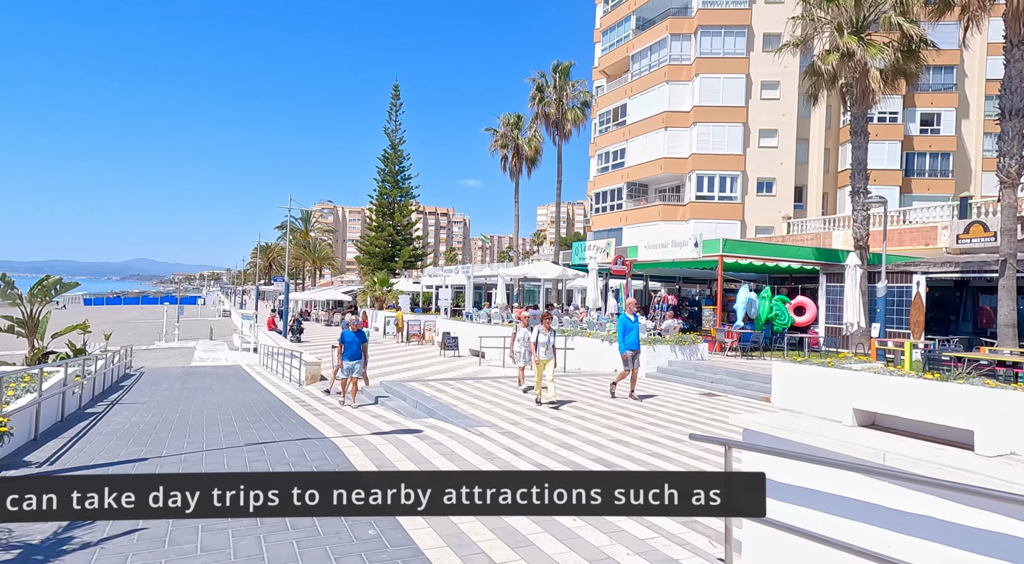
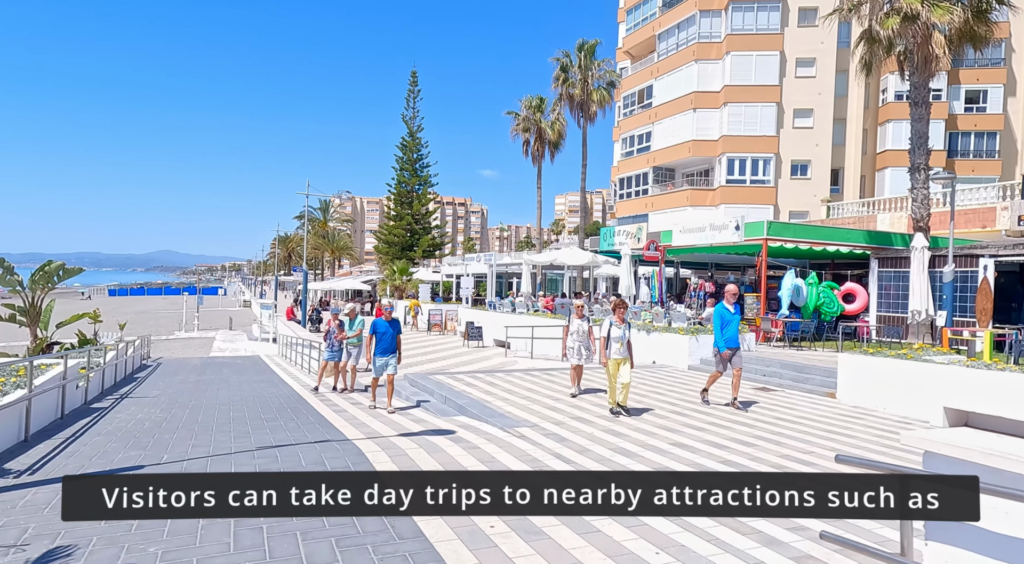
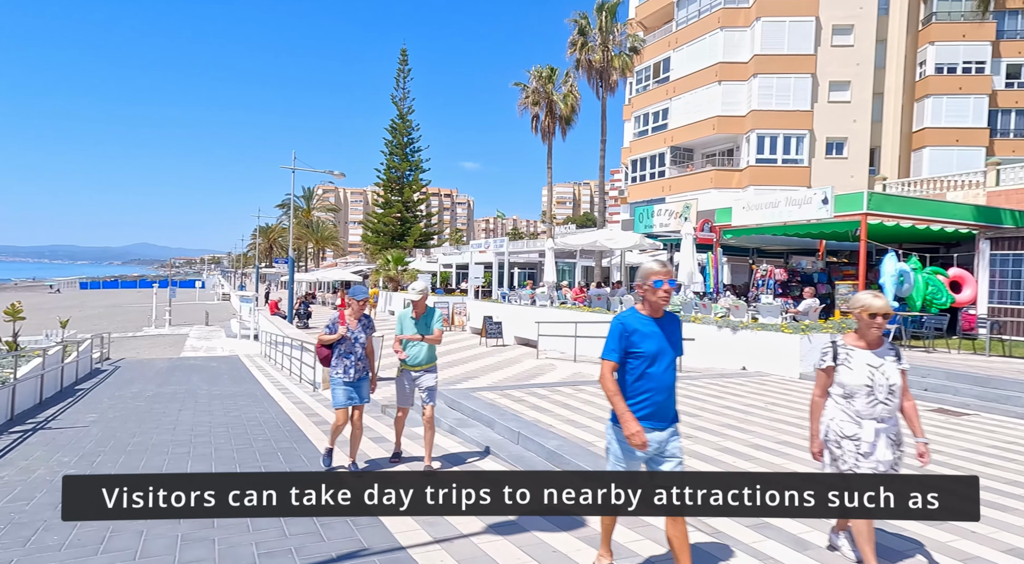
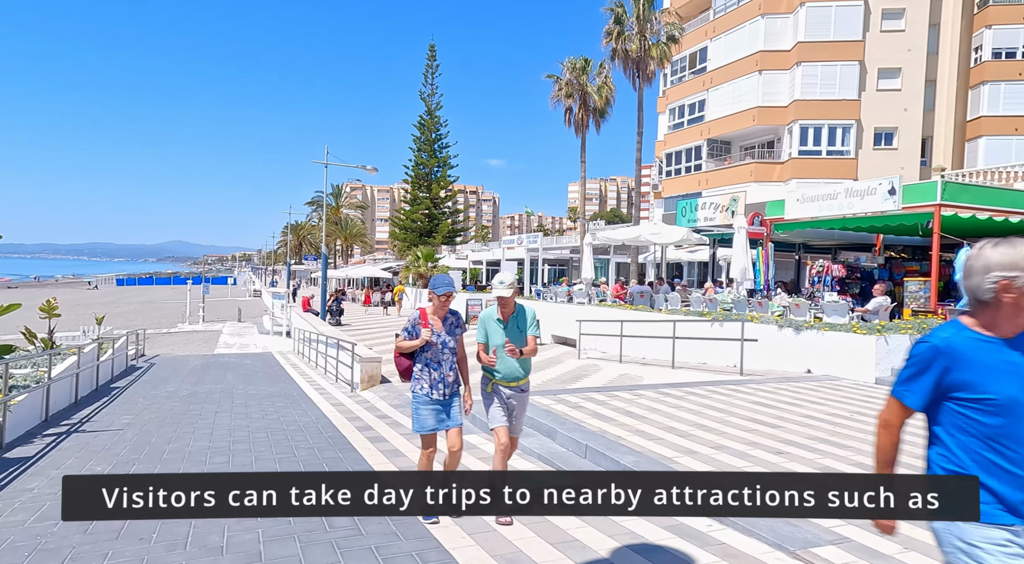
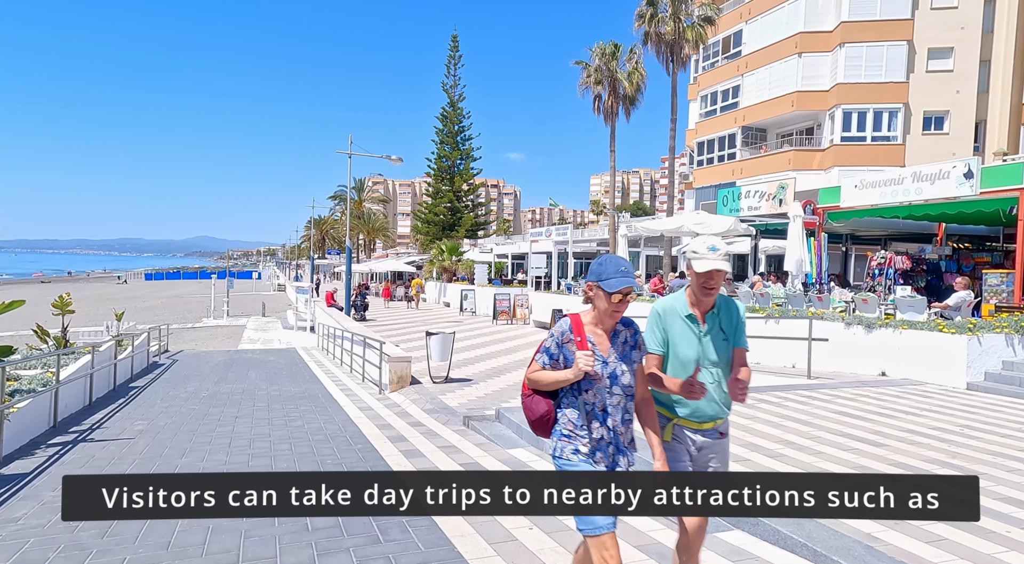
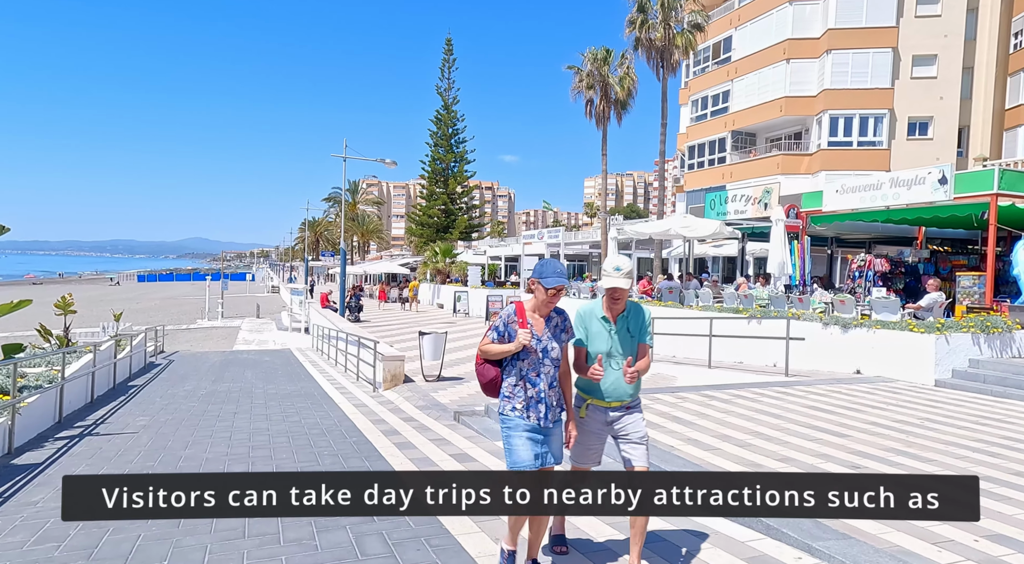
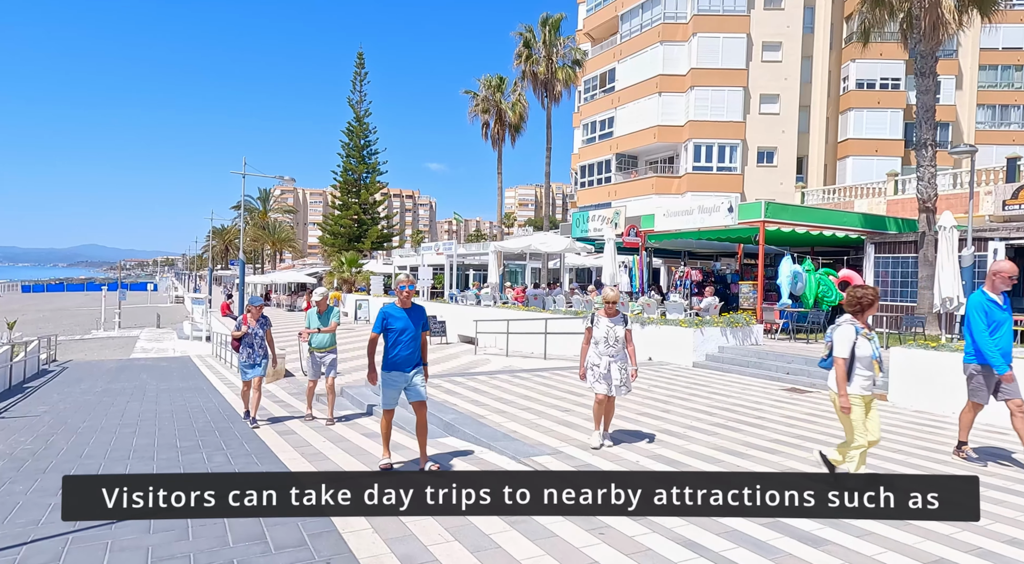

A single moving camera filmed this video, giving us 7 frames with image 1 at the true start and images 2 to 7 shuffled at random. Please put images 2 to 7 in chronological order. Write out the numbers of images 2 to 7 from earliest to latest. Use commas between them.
2, 7, 3, 4, 6, 5
